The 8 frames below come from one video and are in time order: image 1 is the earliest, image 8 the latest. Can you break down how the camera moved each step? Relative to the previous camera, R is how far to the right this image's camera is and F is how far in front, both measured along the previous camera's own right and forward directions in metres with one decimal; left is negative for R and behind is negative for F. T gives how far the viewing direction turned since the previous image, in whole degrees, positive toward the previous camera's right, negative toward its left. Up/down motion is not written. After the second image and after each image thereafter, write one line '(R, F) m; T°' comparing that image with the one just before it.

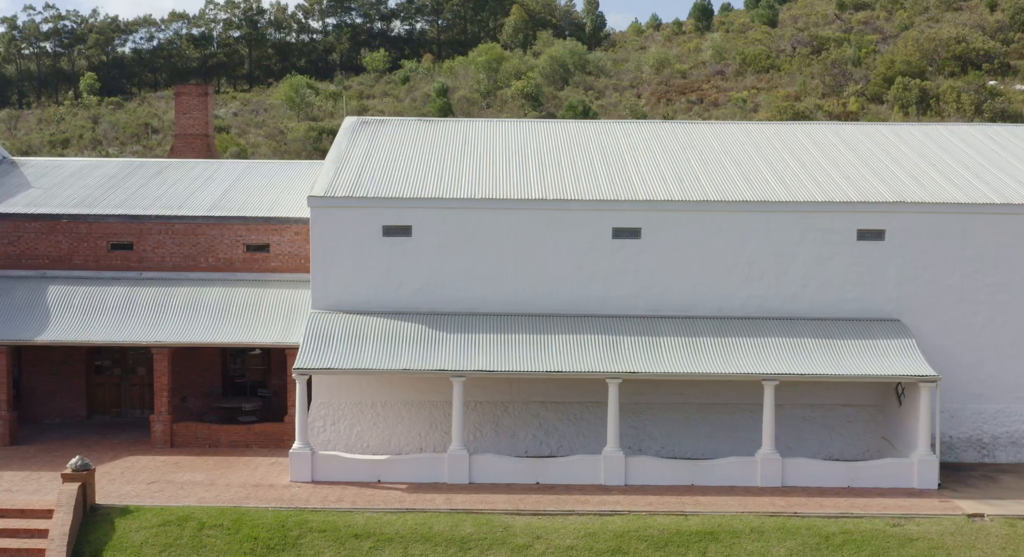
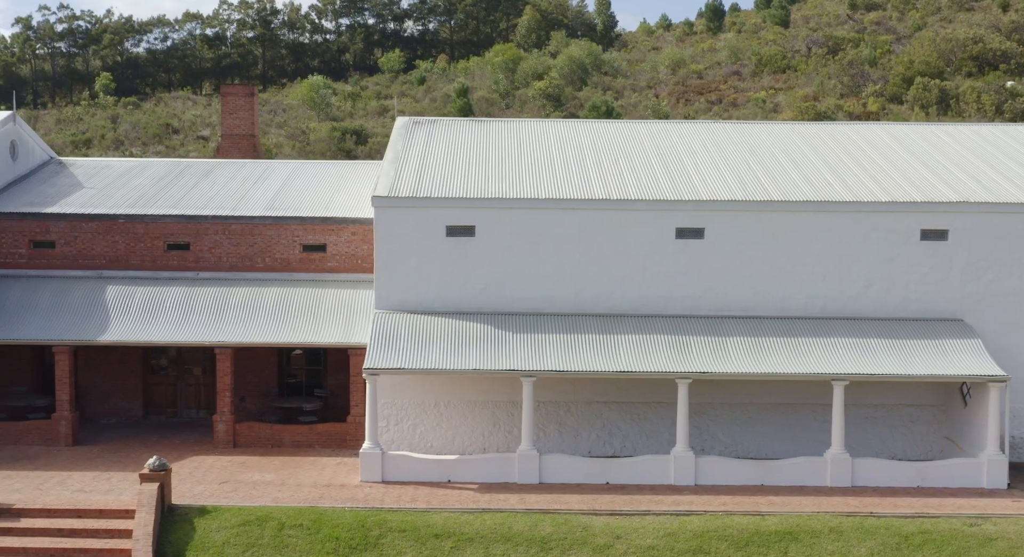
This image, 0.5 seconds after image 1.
(-1.4, 0.0) m; 0°
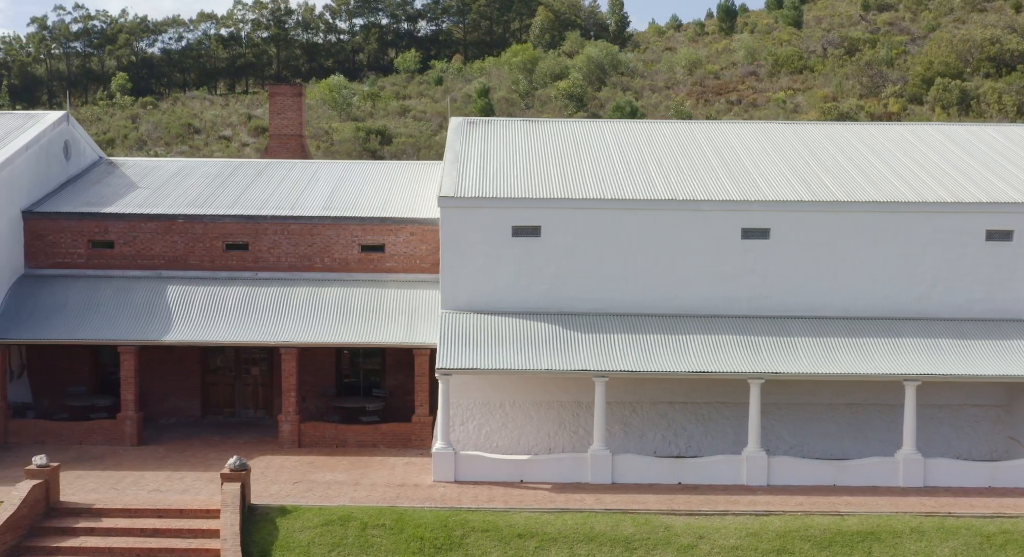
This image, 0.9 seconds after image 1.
(-1.4, 0.0) m; 0°
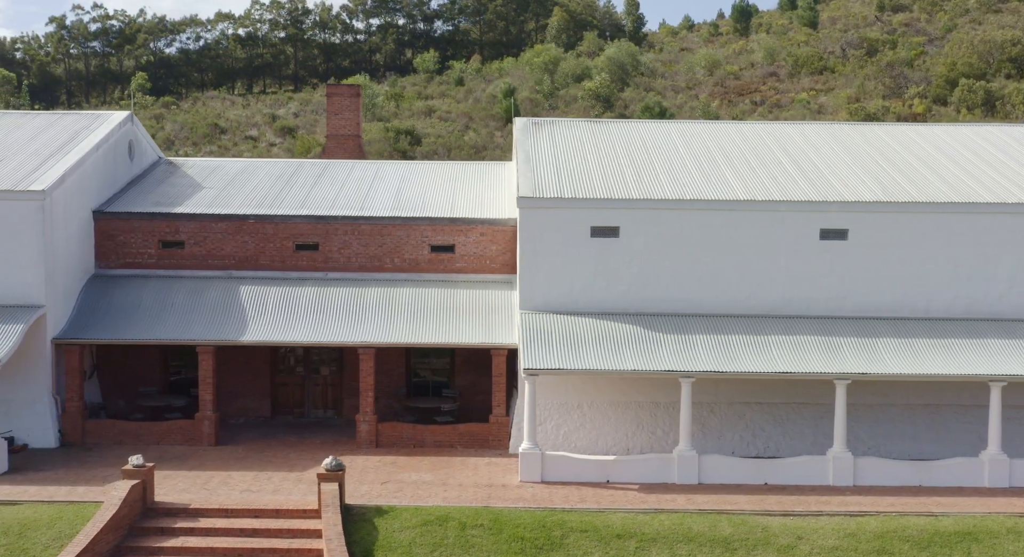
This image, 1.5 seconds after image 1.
(-1.7, 0.0) m; 0°
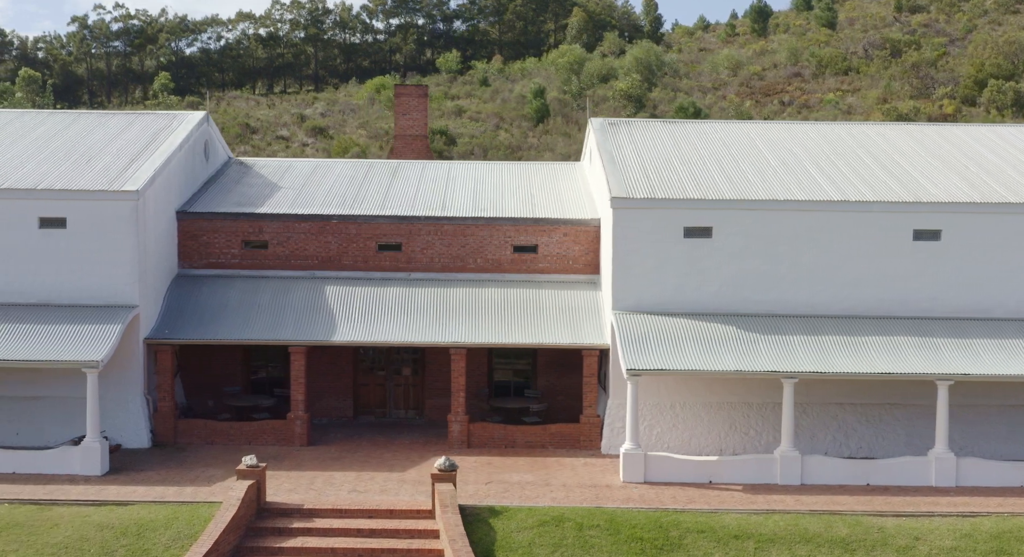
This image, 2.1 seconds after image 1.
(-2.0, 0.0) m; 0°
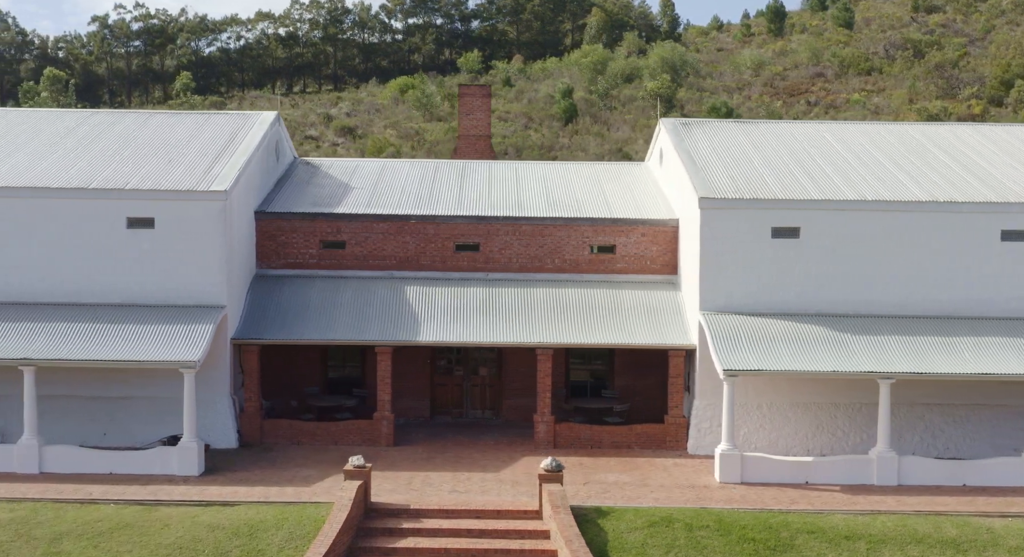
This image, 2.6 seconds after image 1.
(-1.9, 0.0) m; 0°
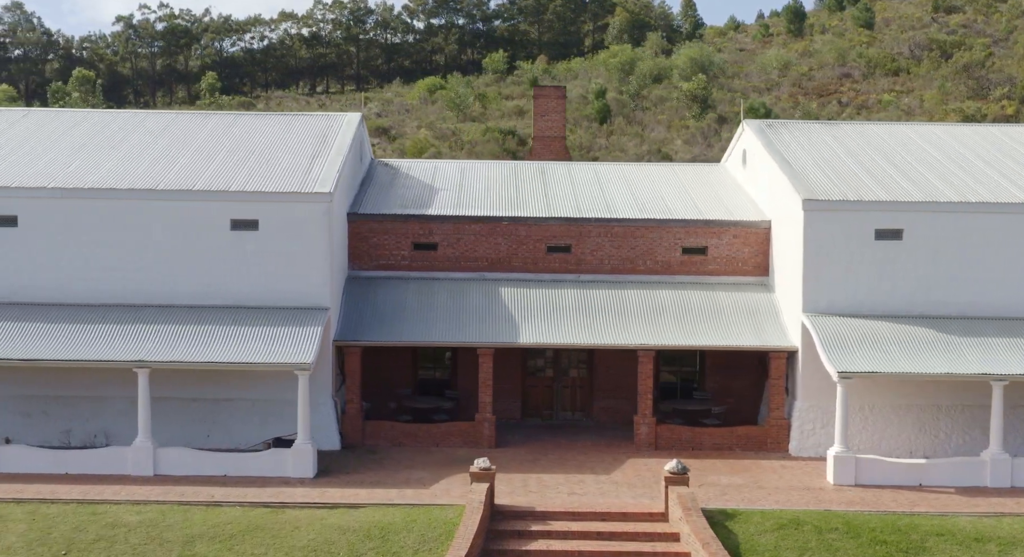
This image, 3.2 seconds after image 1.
(-2.2, 0.0) m; 0°
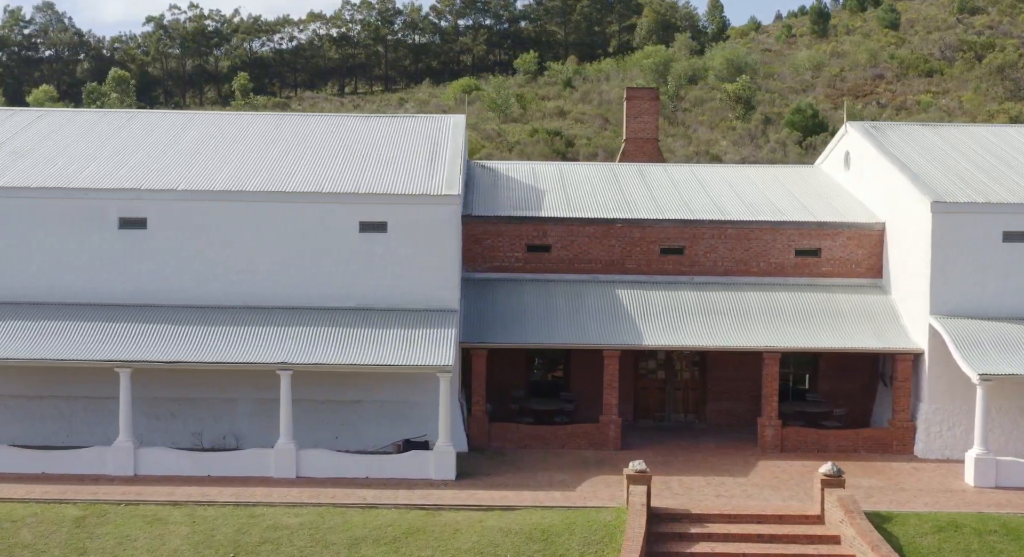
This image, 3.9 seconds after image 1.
(-2.7, 0.0) m; 0°
